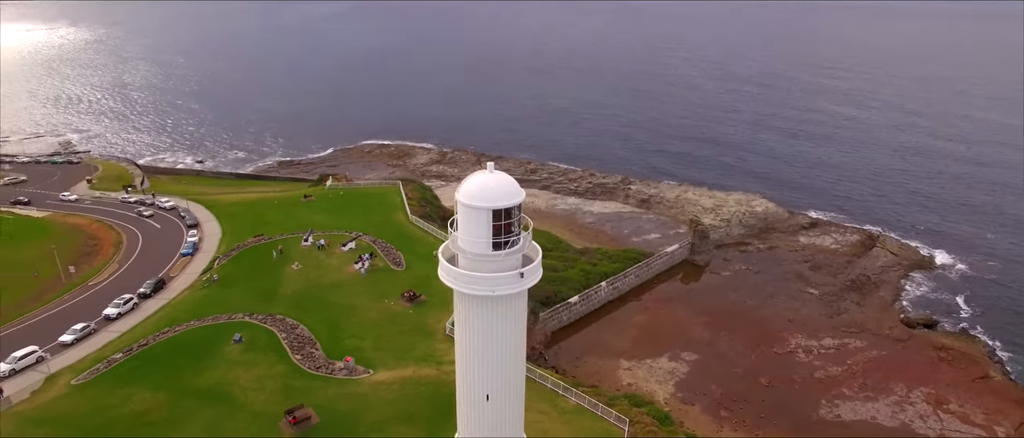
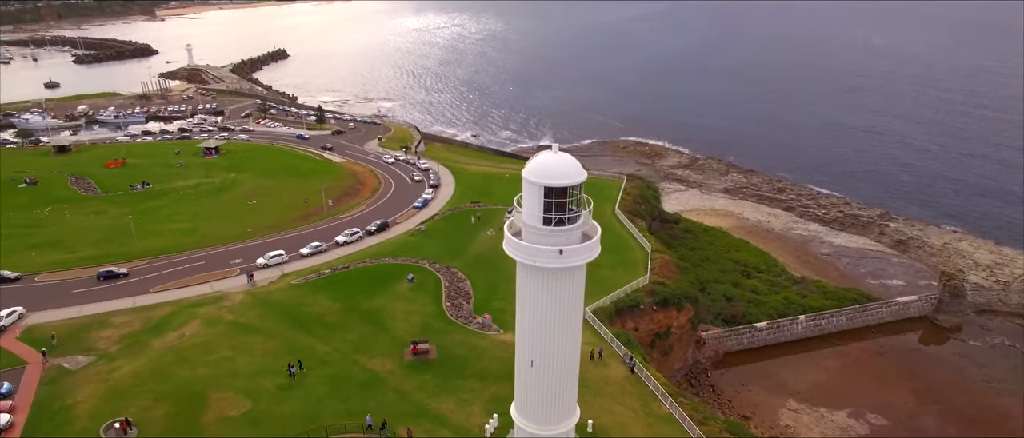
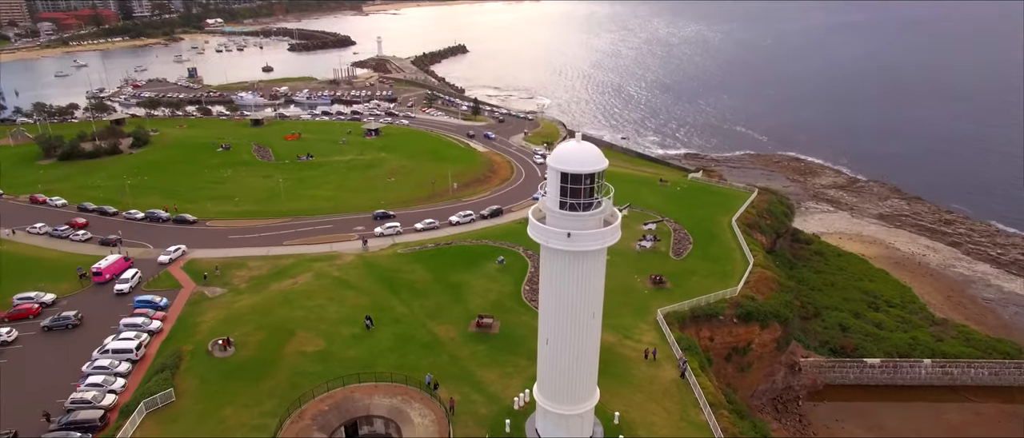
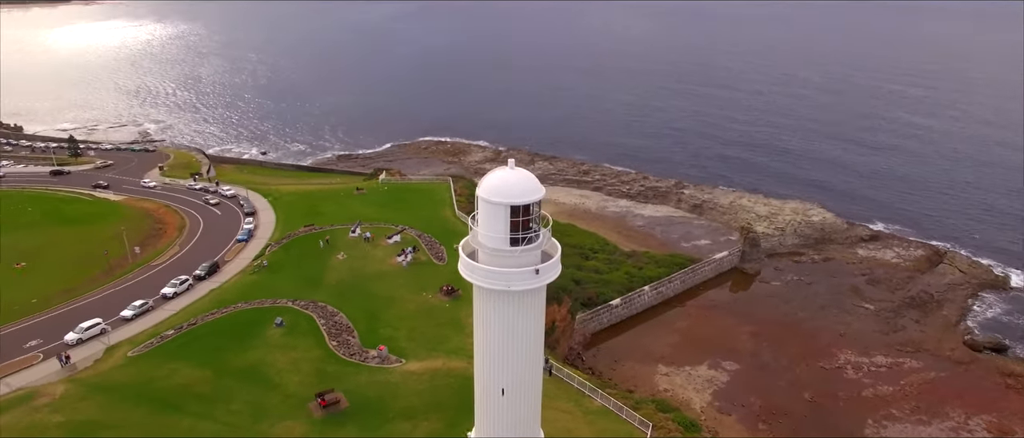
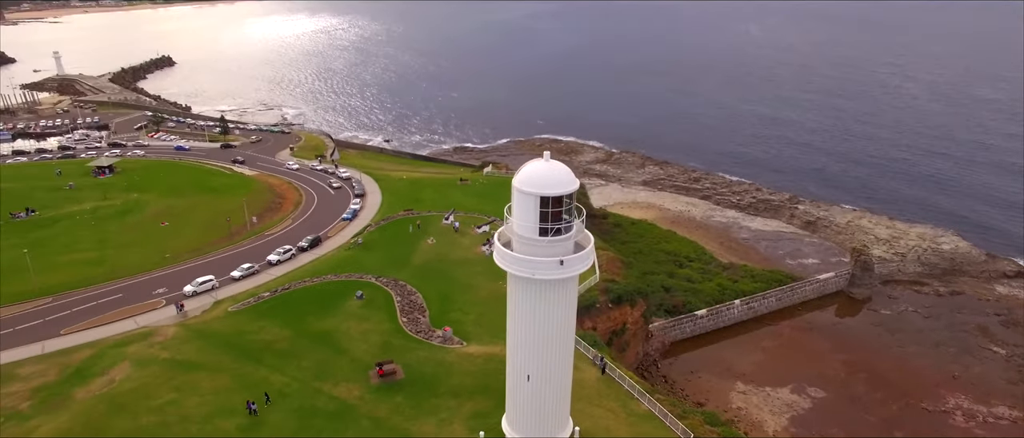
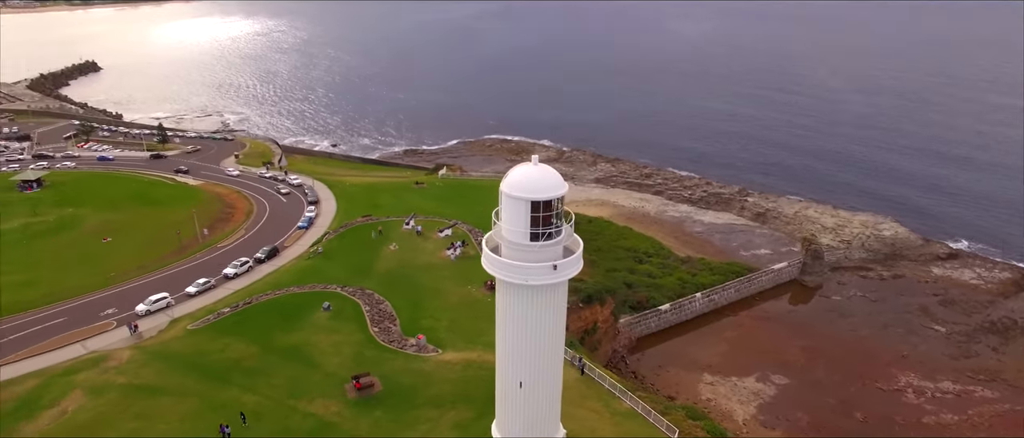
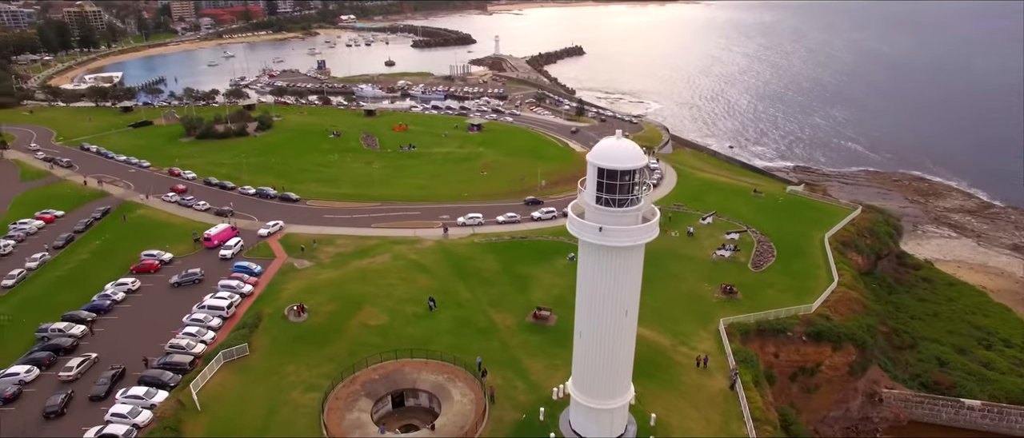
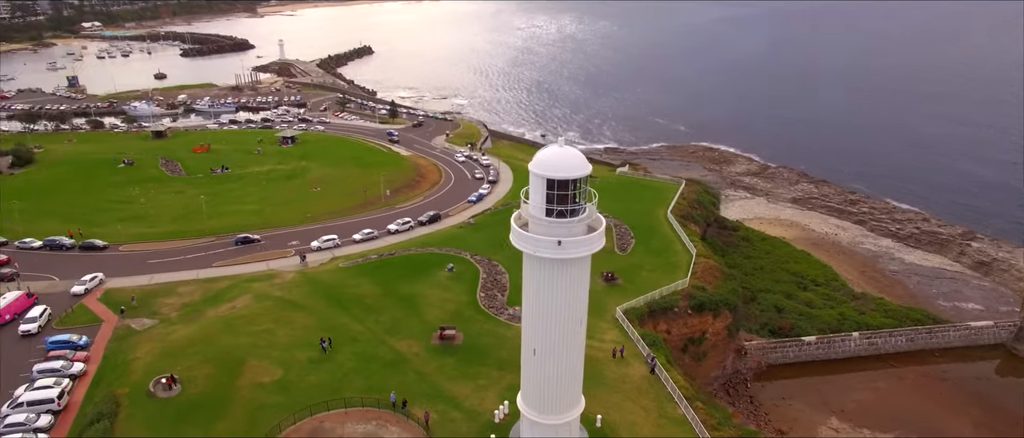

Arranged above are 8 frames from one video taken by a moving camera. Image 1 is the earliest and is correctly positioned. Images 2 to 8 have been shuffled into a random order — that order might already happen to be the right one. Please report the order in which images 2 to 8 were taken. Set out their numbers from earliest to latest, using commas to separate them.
4, 6, 5, 2, 8, 3, 7
